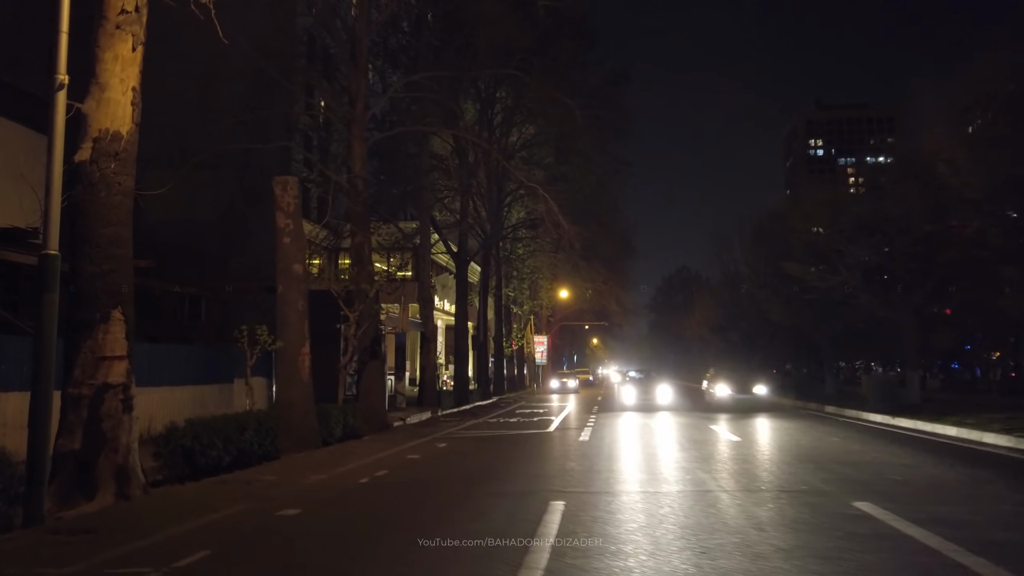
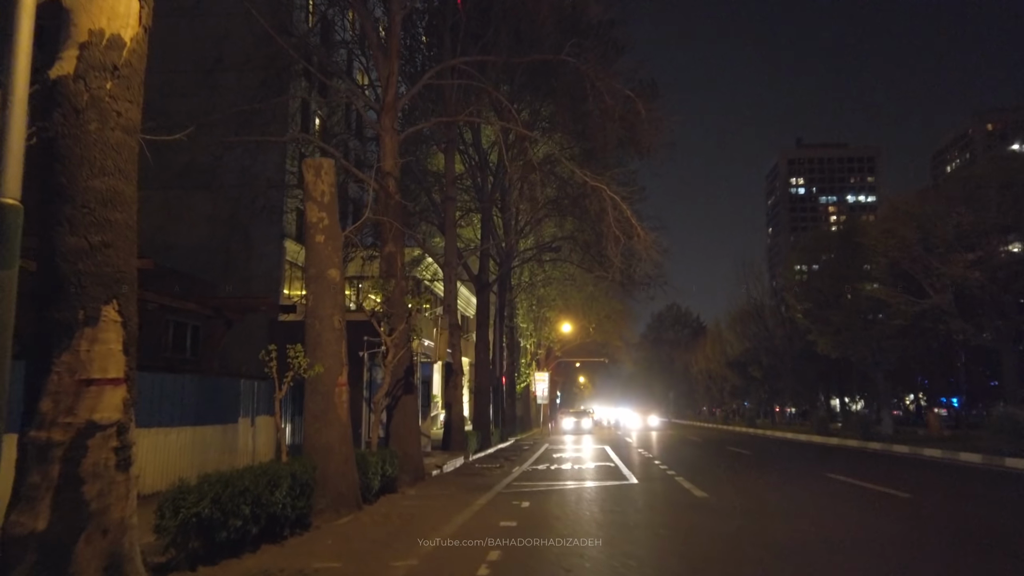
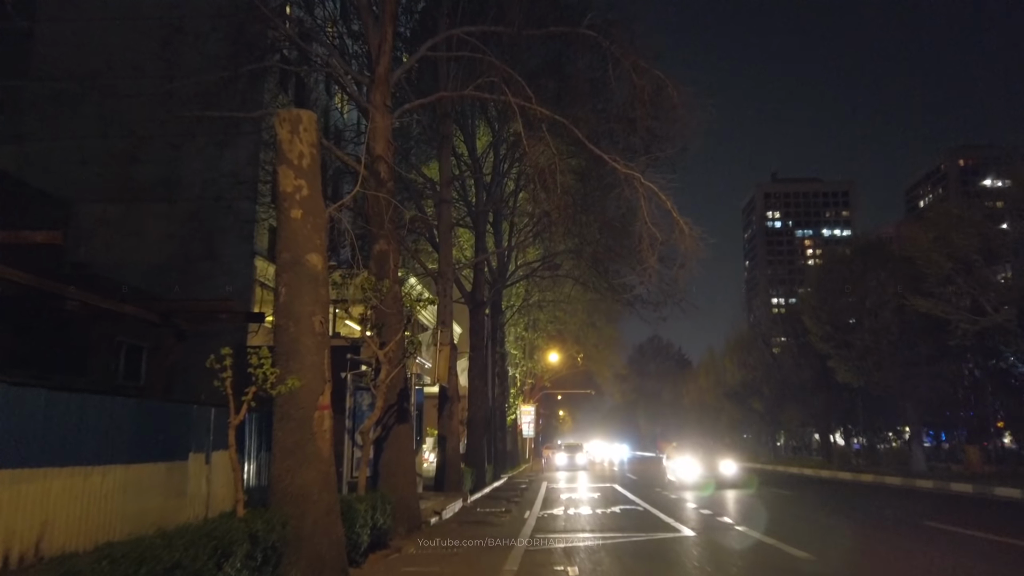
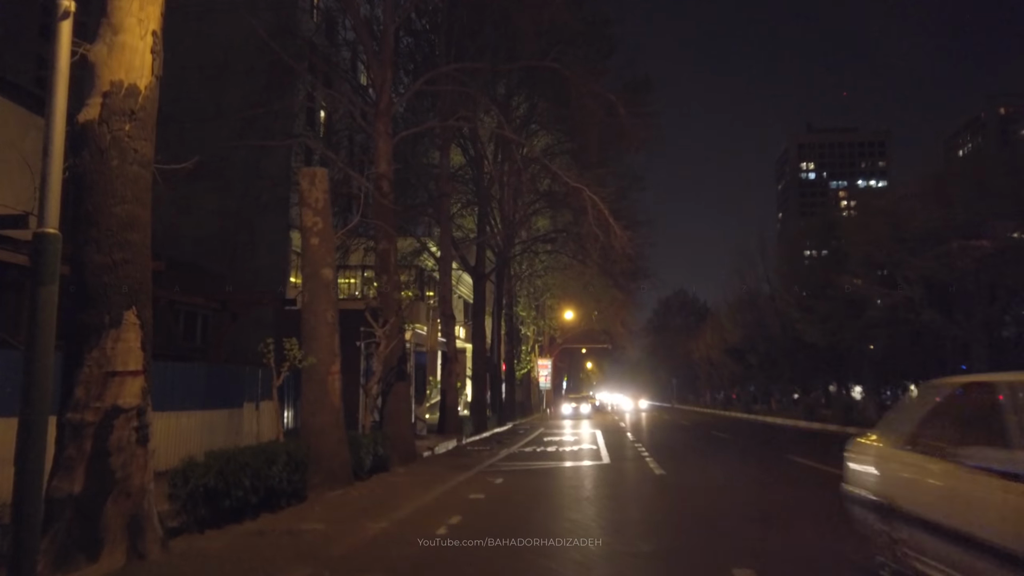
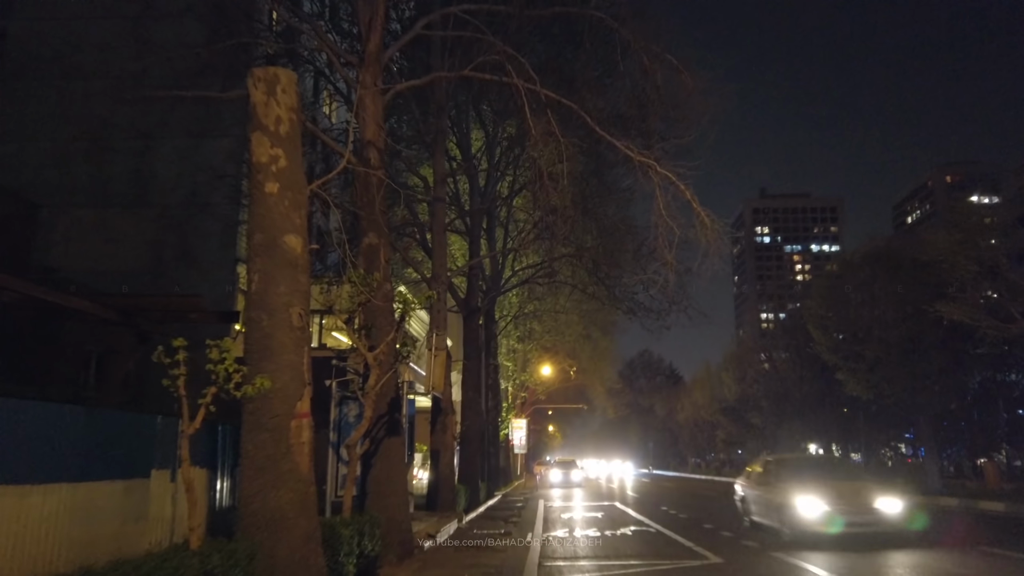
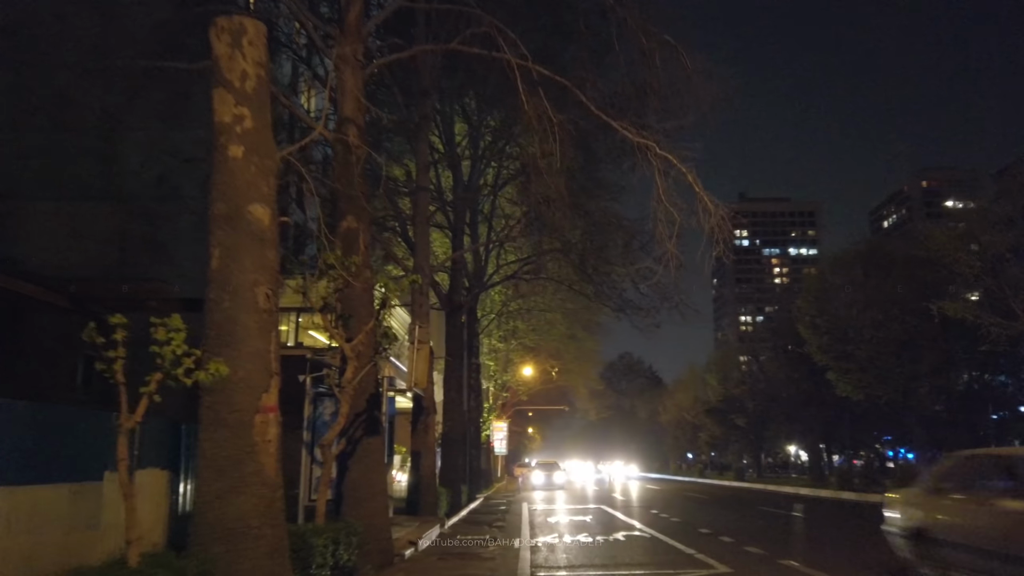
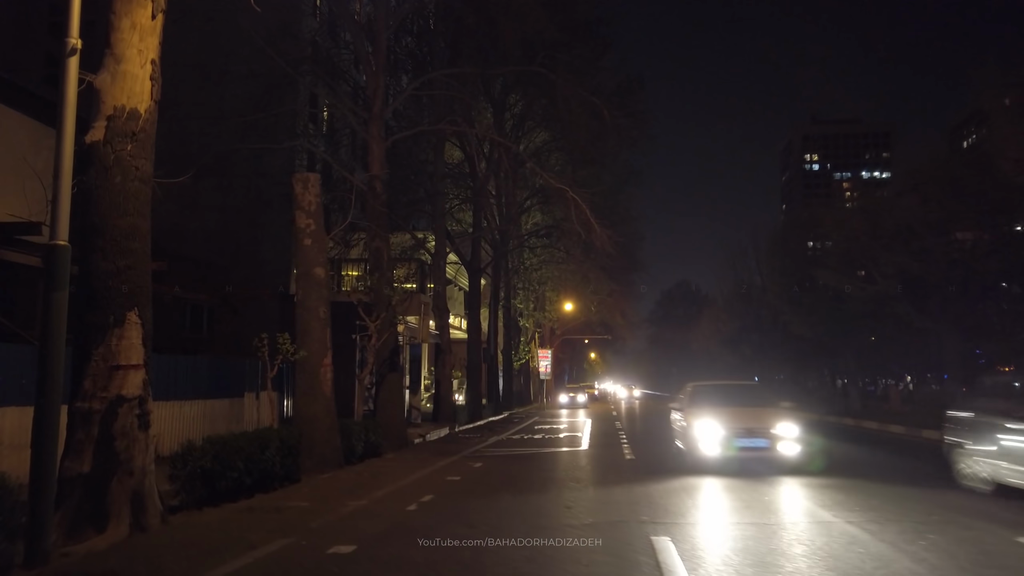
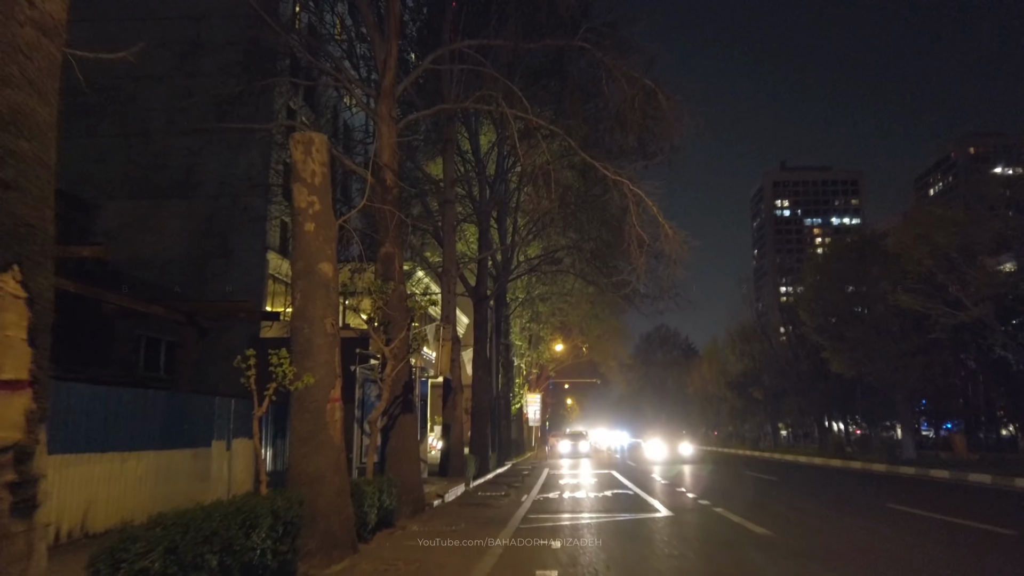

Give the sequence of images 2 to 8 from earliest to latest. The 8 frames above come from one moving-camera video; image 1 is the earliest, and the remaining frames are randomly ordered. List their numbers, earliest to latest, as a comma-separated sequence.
7, 4, 2, 8, 3, 5, 6
